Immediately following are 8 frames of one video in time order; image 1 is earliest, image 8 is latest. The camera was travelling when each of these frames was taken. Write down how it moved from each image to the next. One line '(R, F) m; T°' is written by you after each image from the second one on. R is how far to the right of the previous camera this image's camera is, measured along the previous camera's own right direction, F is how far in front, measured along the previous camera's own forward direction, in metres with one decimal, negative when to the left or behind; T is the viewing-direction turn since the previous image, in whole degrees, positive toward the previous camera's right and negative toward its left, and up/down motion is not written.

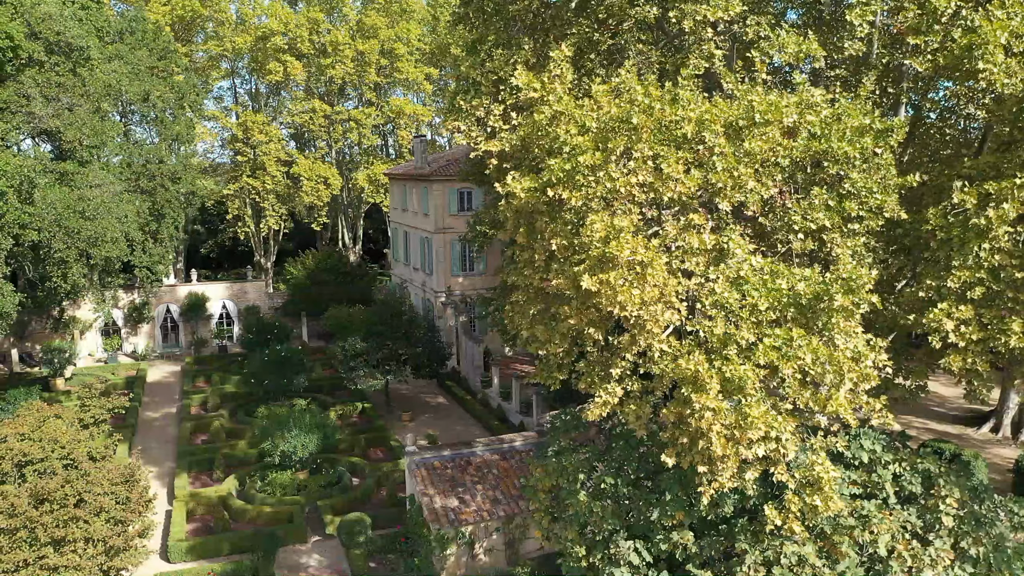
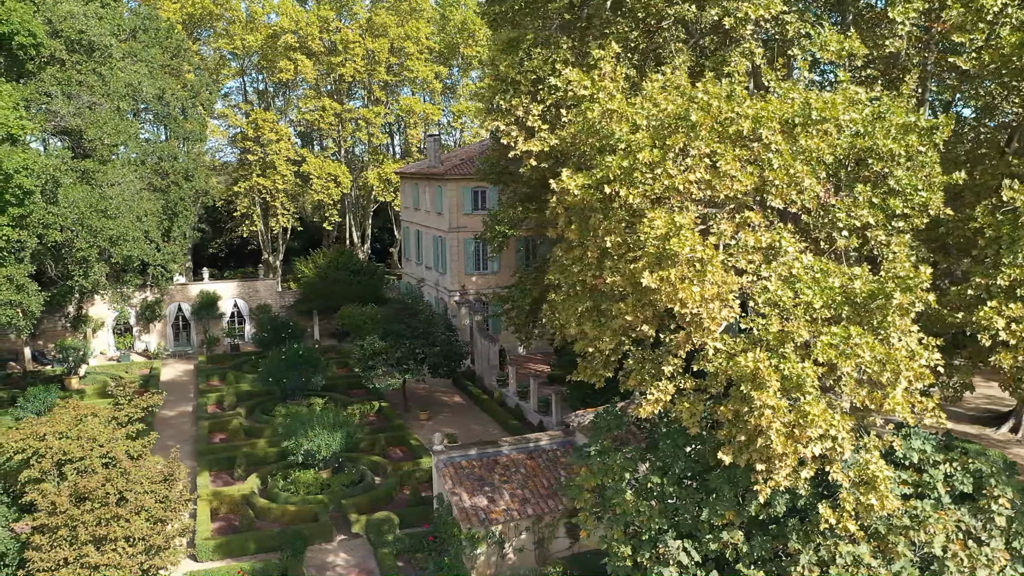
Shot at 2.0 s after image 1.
(-0.6, 0.0) m; 0°
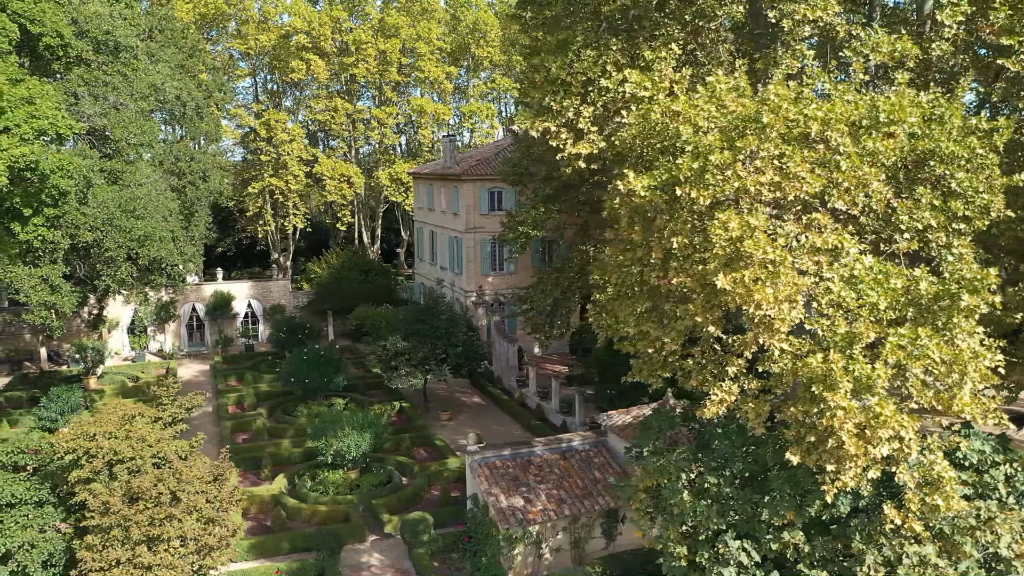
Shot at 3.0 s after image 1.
(-0.8, 0.0) m; 0°
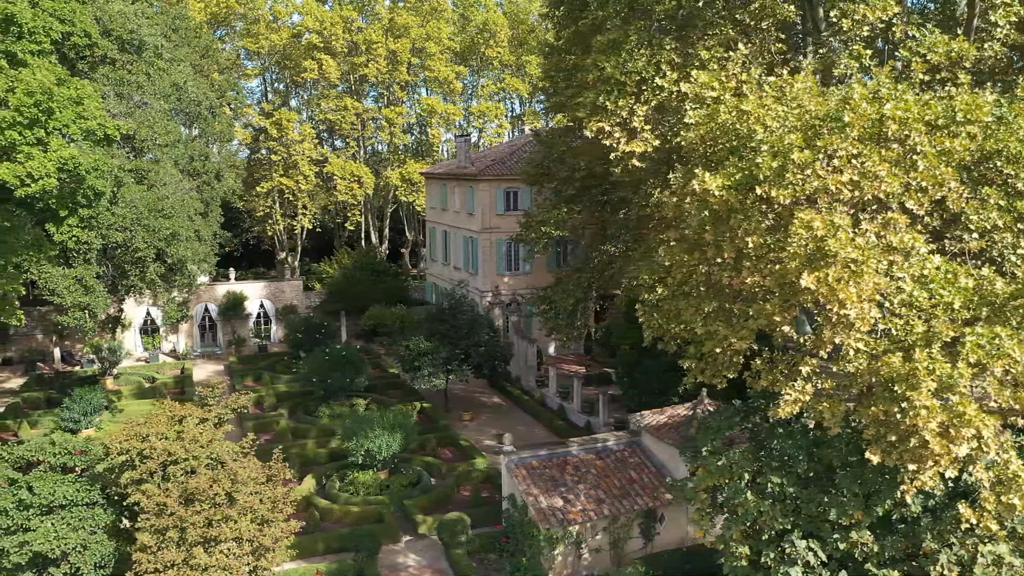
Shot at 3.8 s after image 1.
(-1.0, 0.0) m; 0°
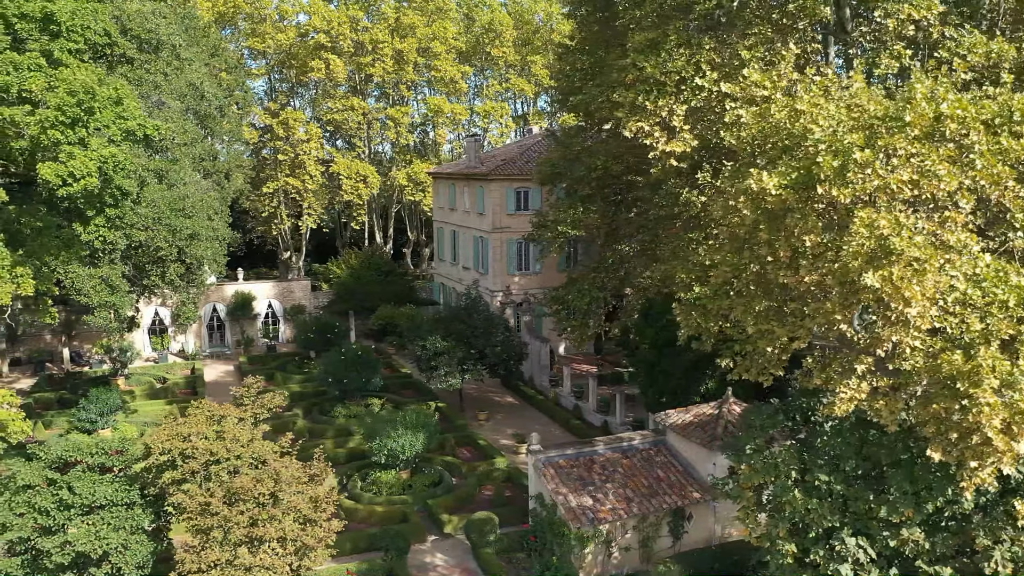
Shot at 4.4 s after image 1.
(-0.8, 0.0) m; 0°
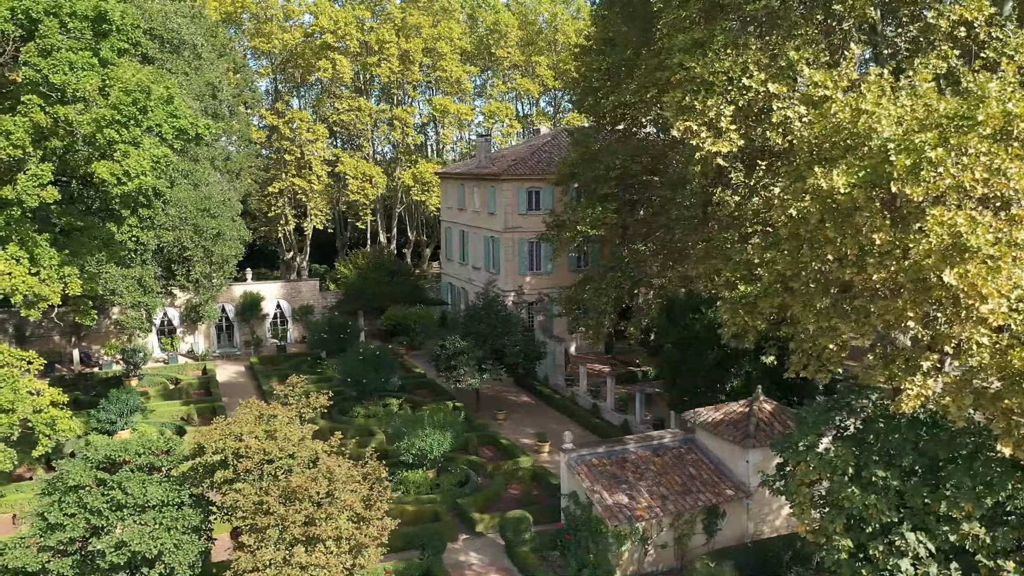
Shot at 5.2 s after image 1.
(-1.0, -0.1) m; +1°
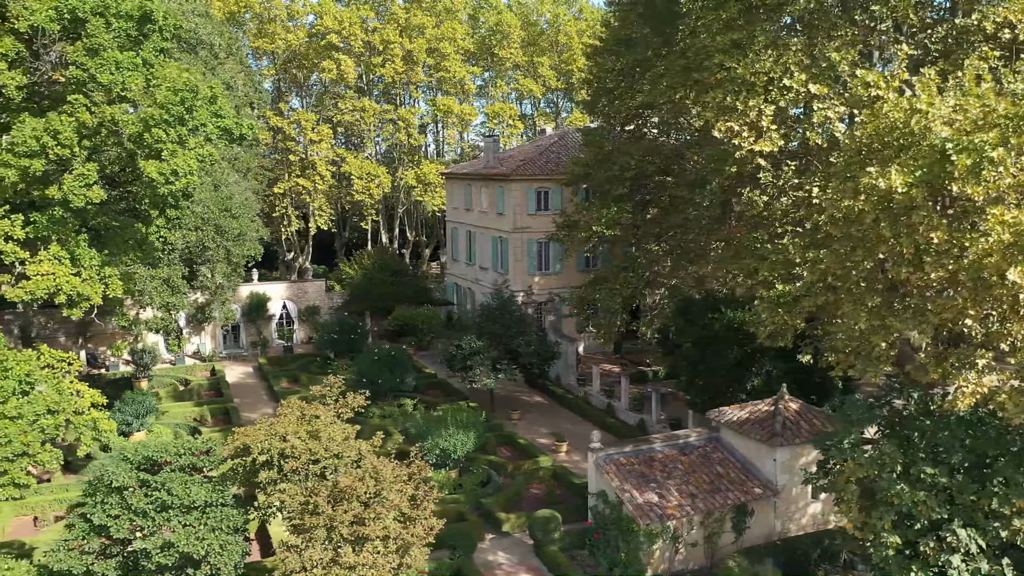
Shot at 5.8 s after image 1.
(-0.9, 0.0) m; +1°
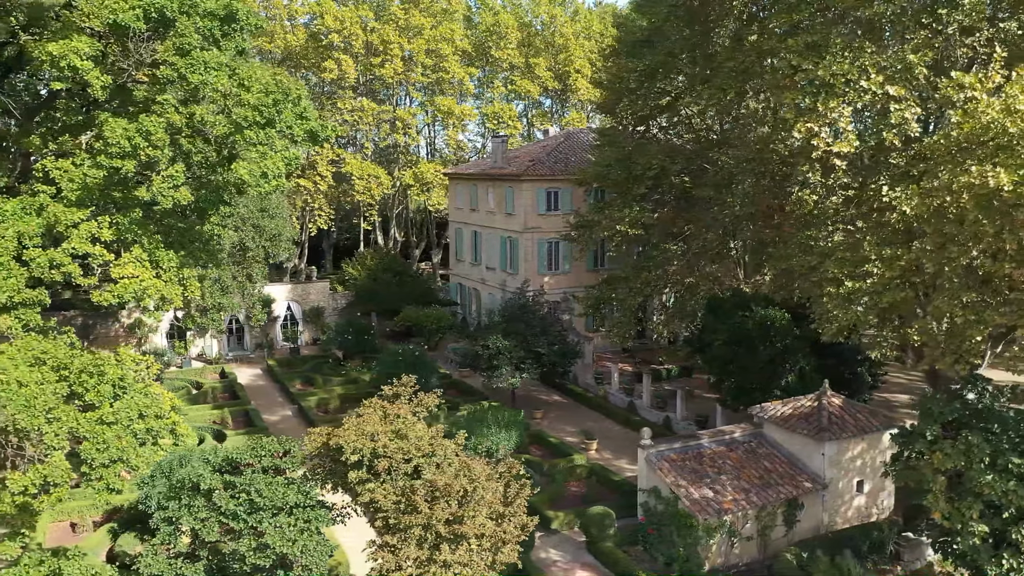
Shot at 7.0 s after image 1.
(-1.9, -0.1) m; +2°
